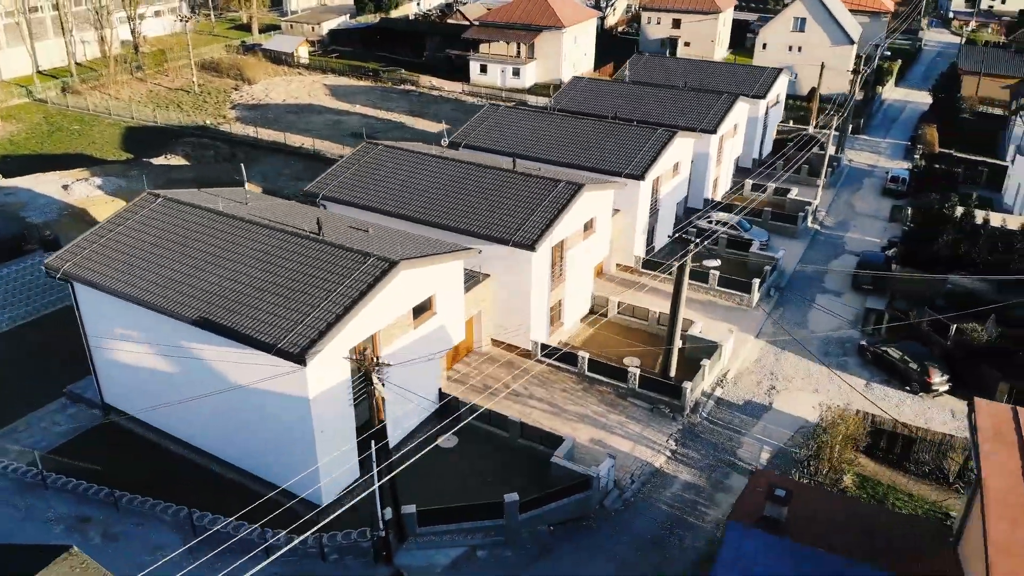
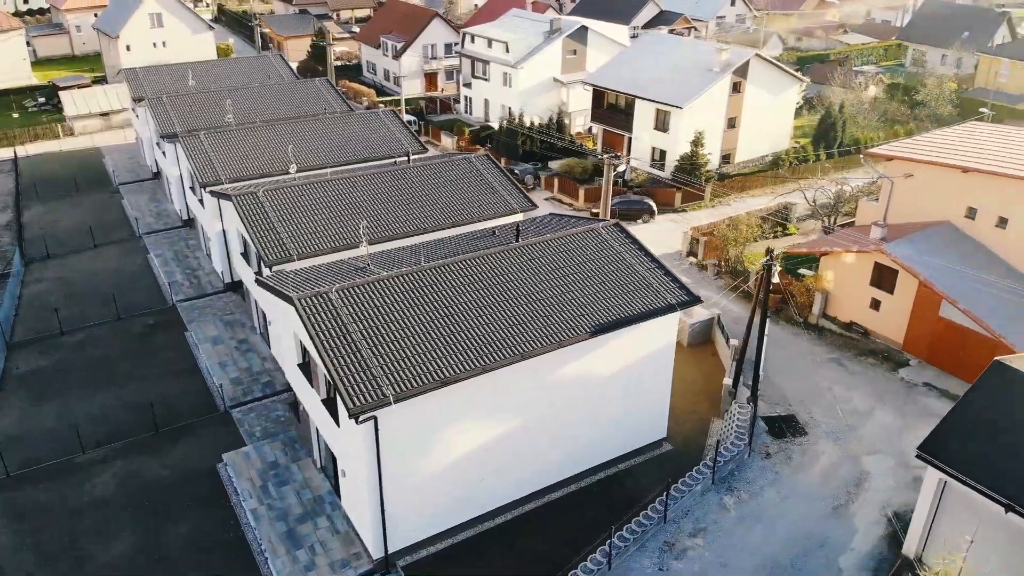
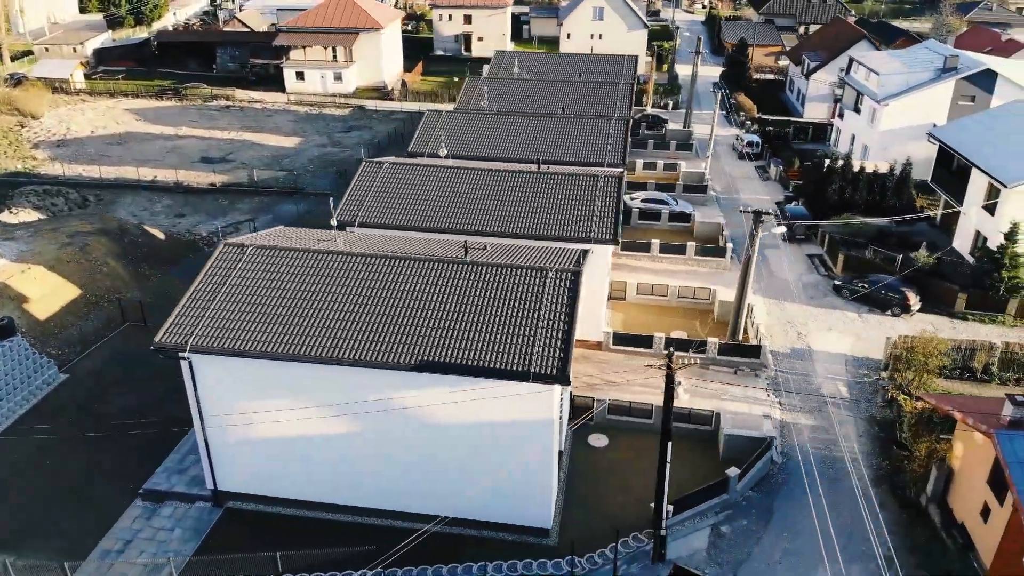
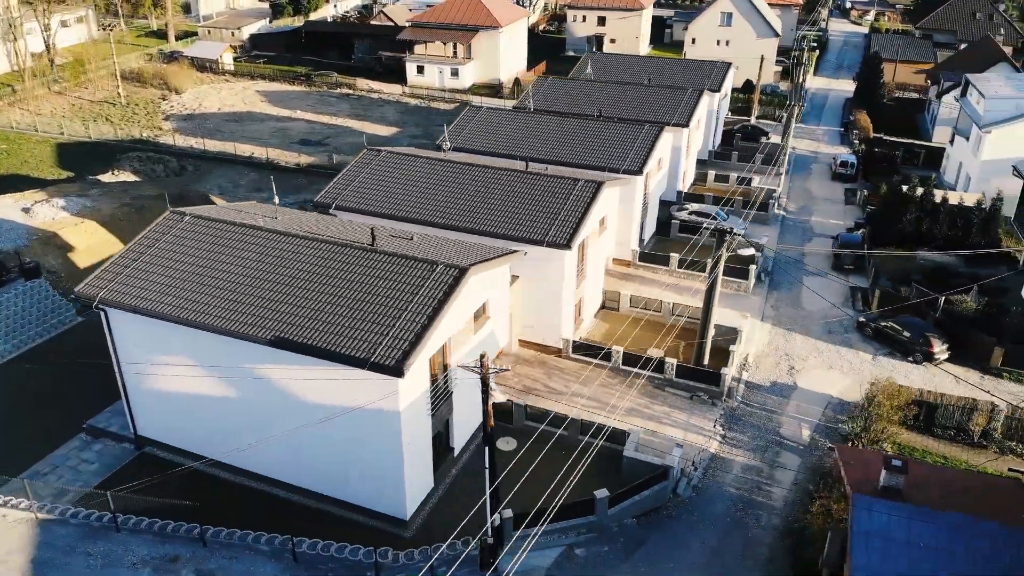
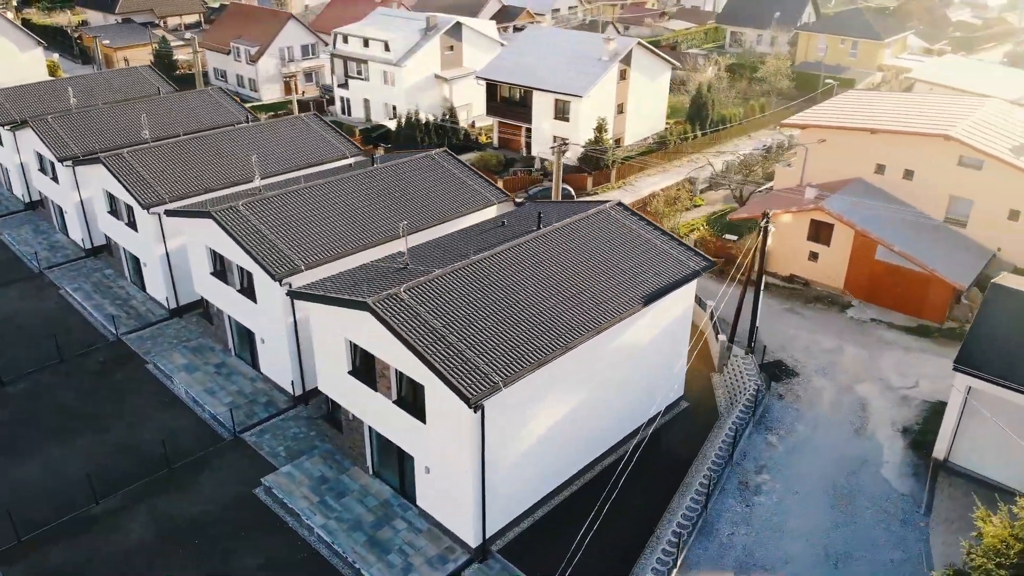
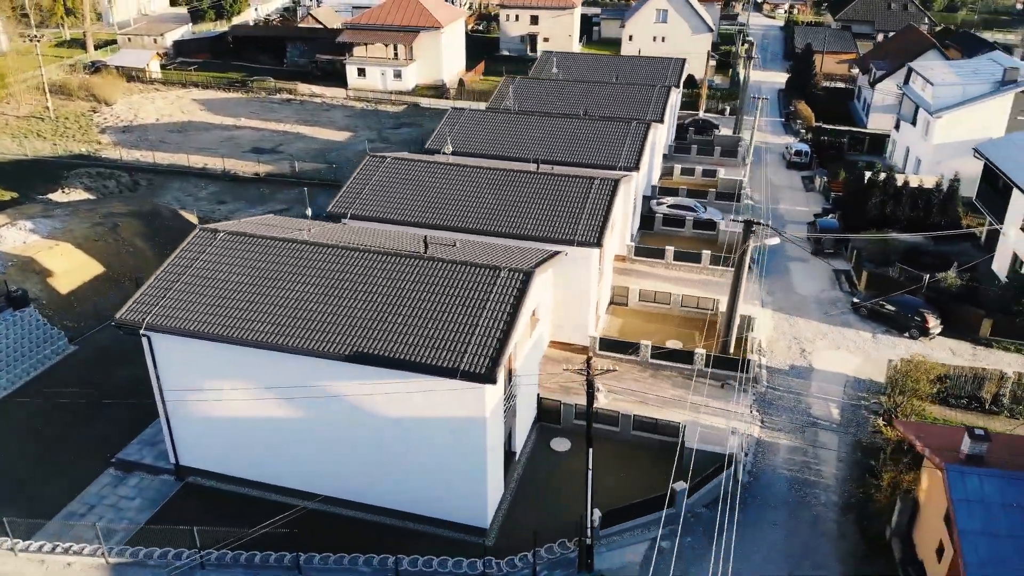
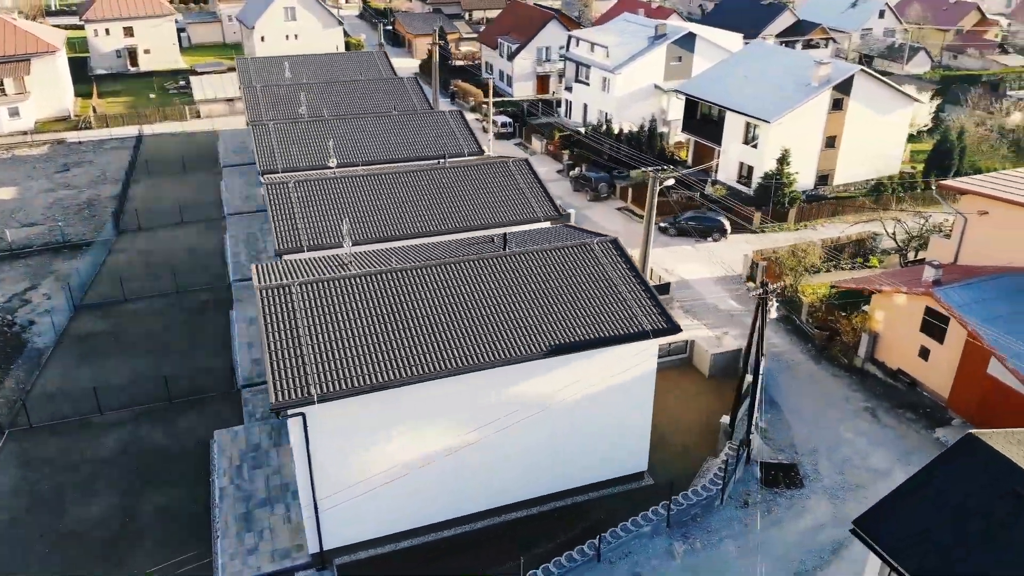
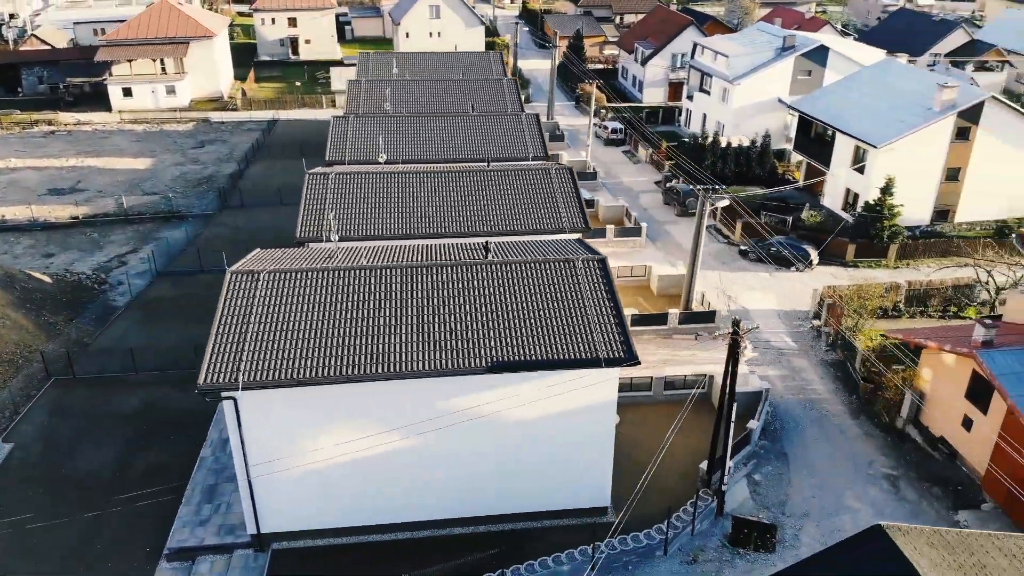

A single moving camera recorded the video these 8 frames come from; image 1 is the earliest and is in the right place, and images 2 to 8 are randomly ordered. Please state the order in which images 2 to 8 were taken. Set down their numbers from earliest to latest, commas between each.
4, 6, 3, 8, 7, 2, 5
